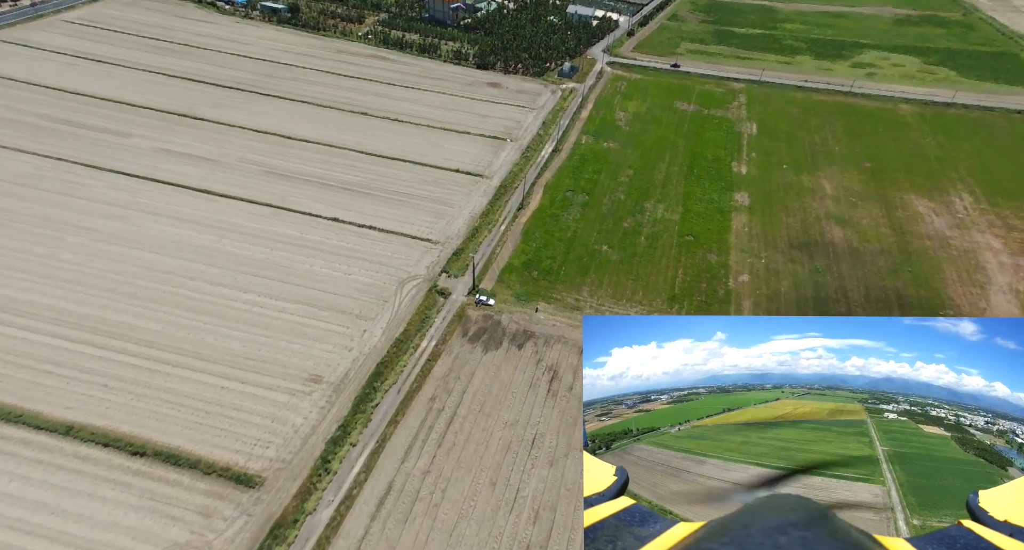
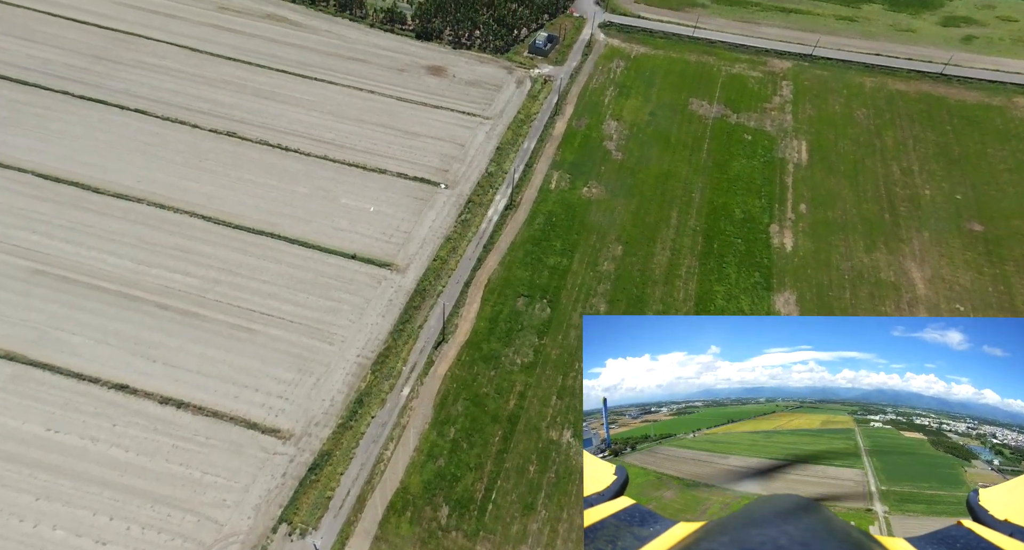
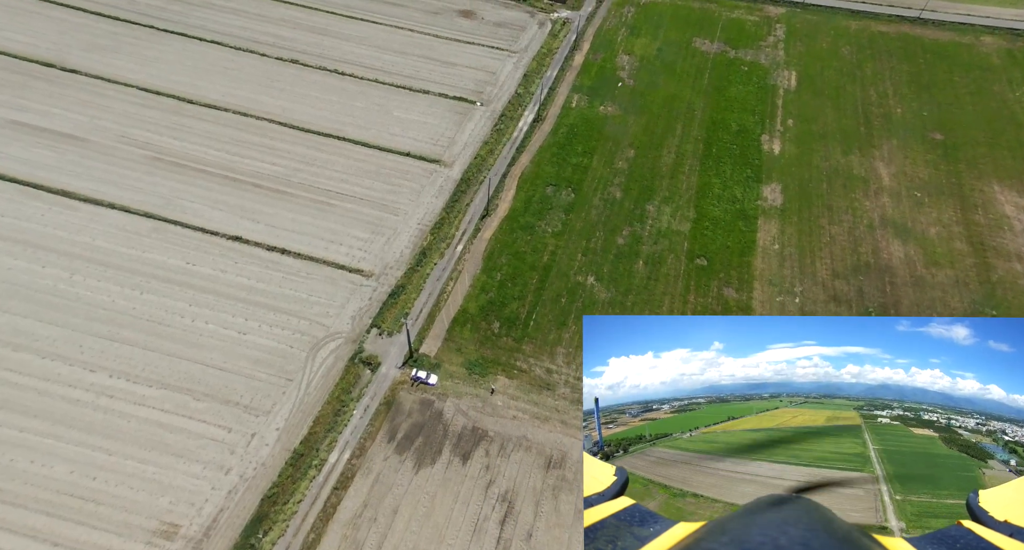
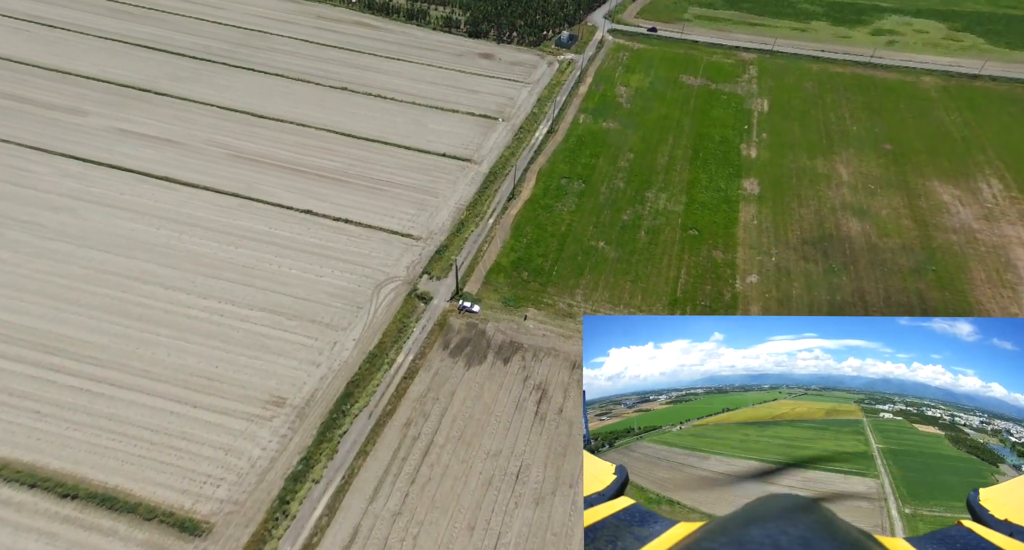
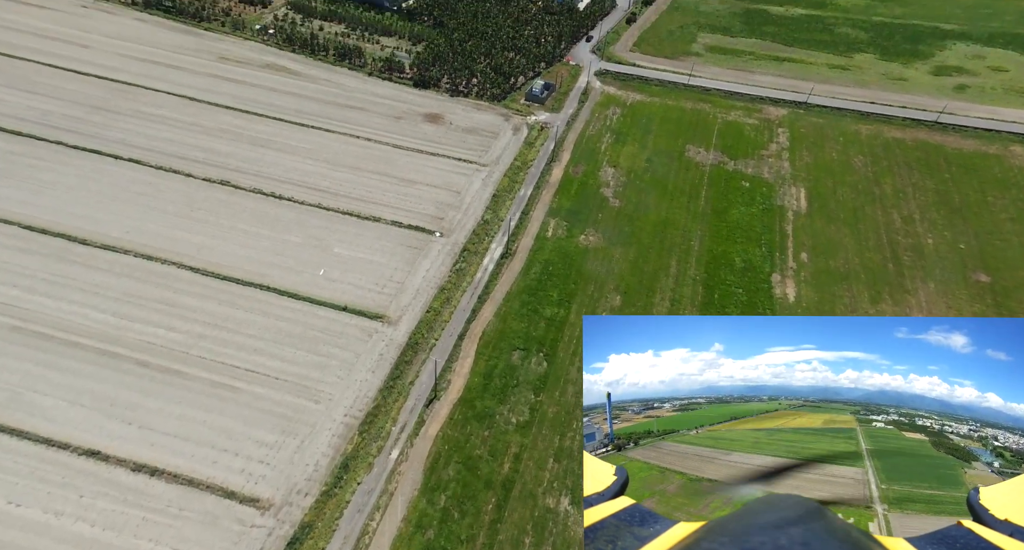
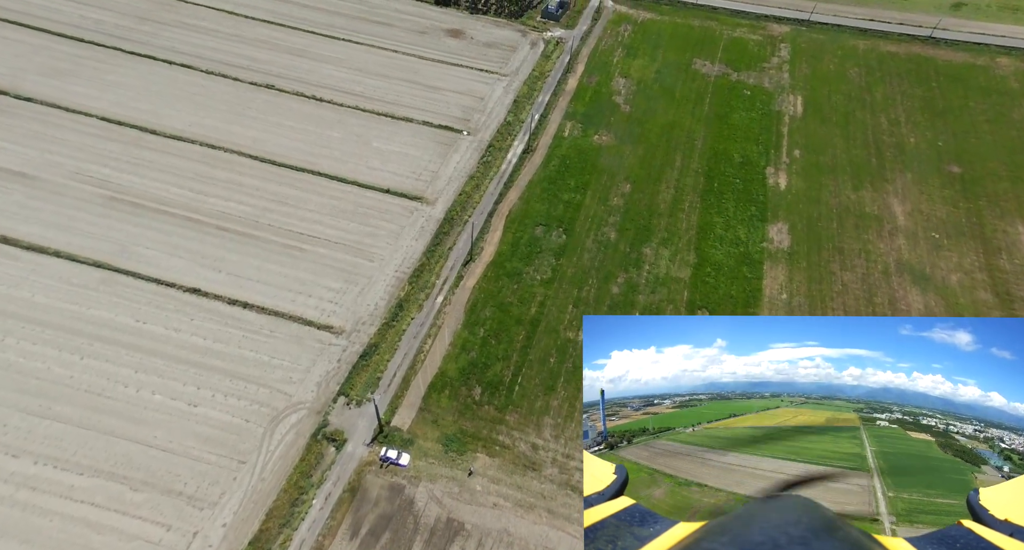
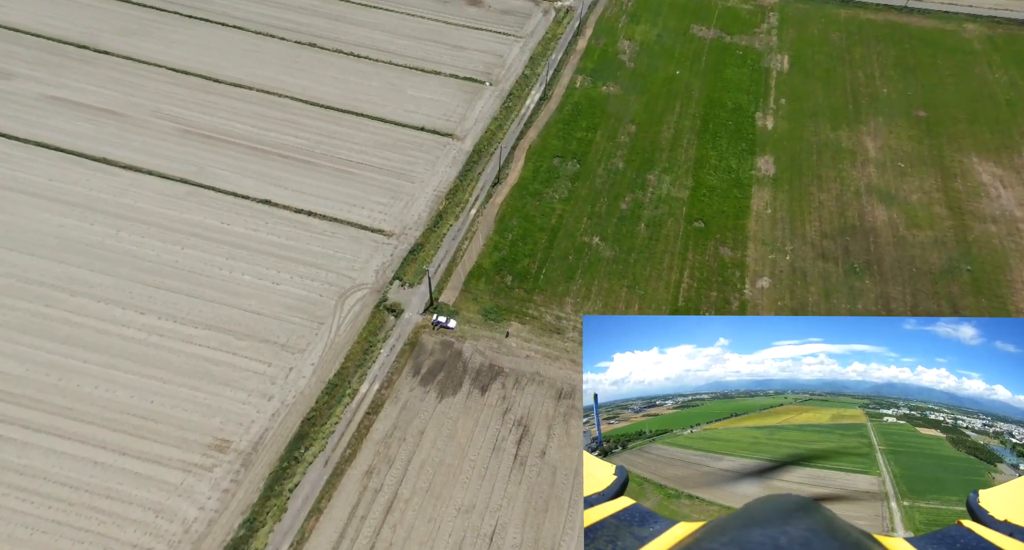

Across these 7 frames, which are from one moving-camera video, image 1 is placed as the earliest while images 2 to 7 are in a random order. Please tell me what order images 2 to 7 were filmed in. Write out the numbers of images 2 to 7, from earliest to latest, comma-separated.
4, 7, 3, 6, 2, 5
